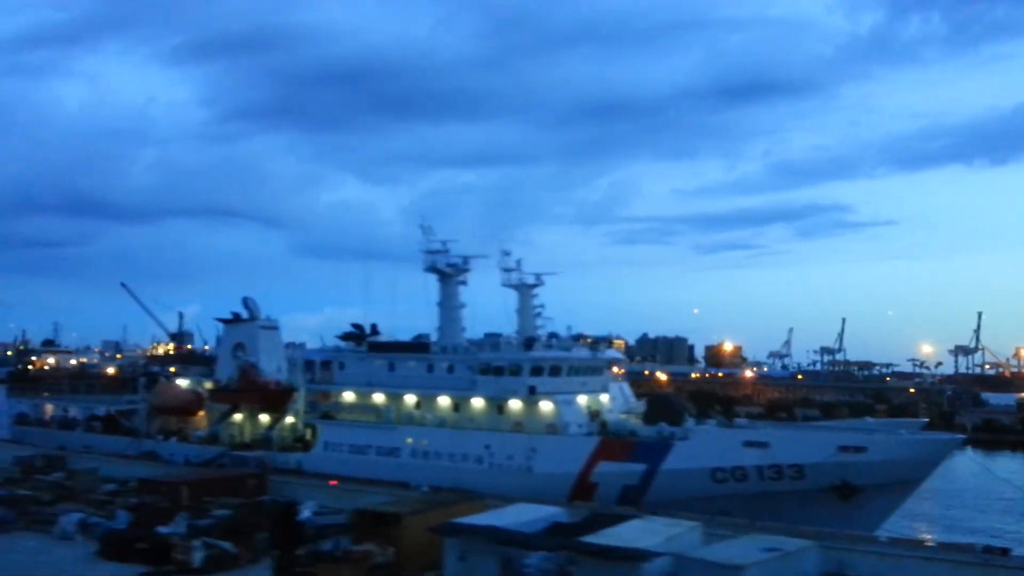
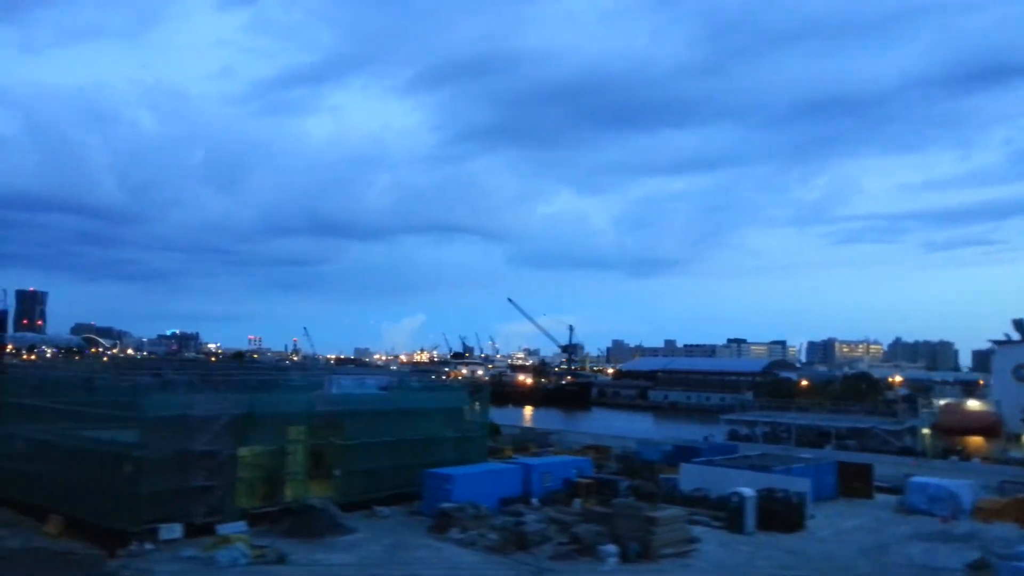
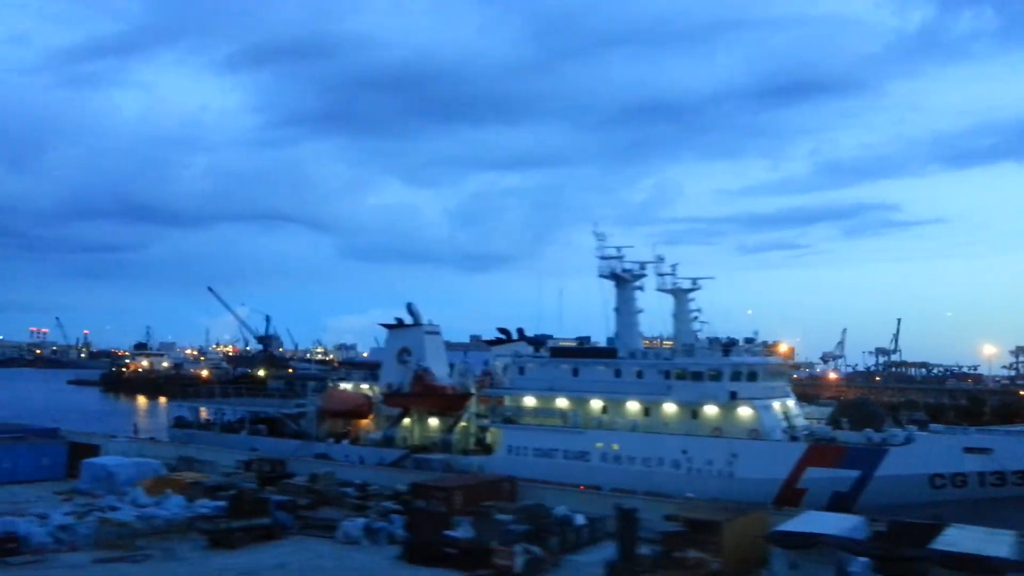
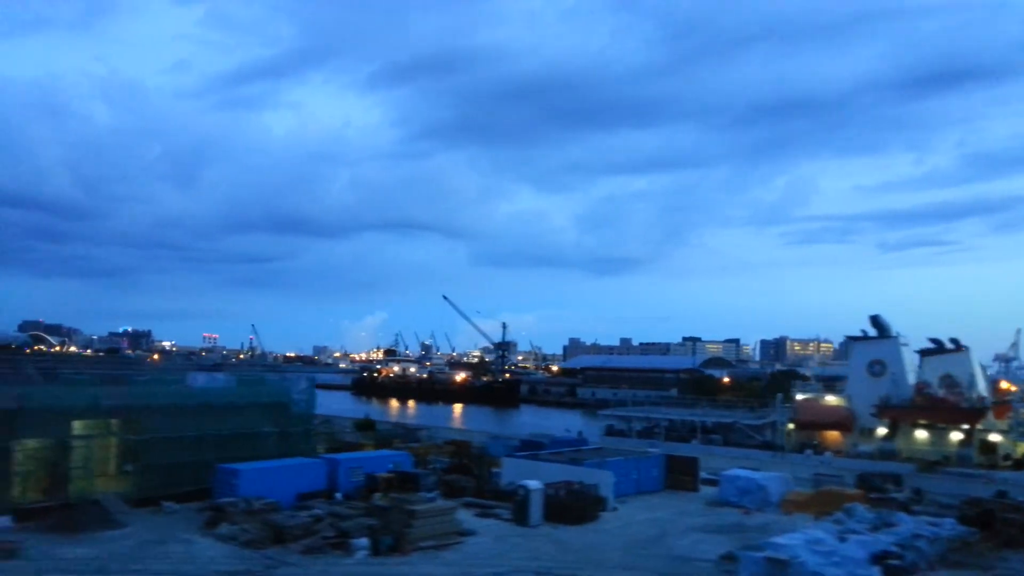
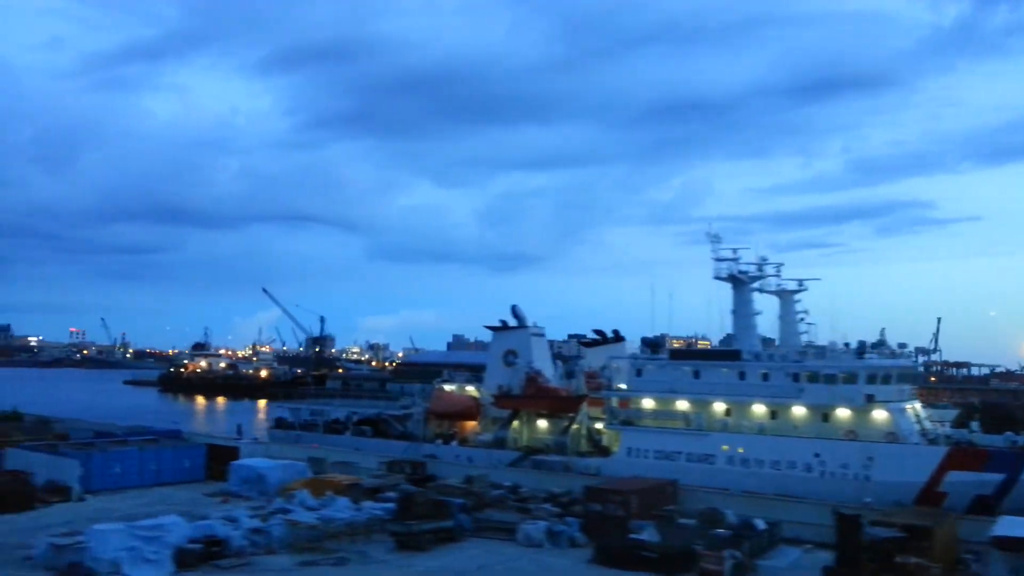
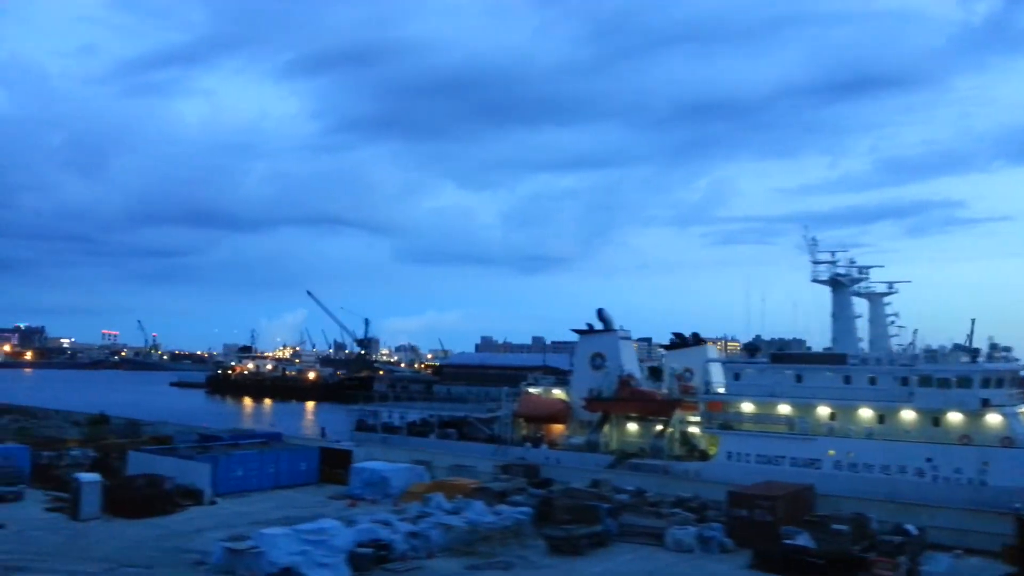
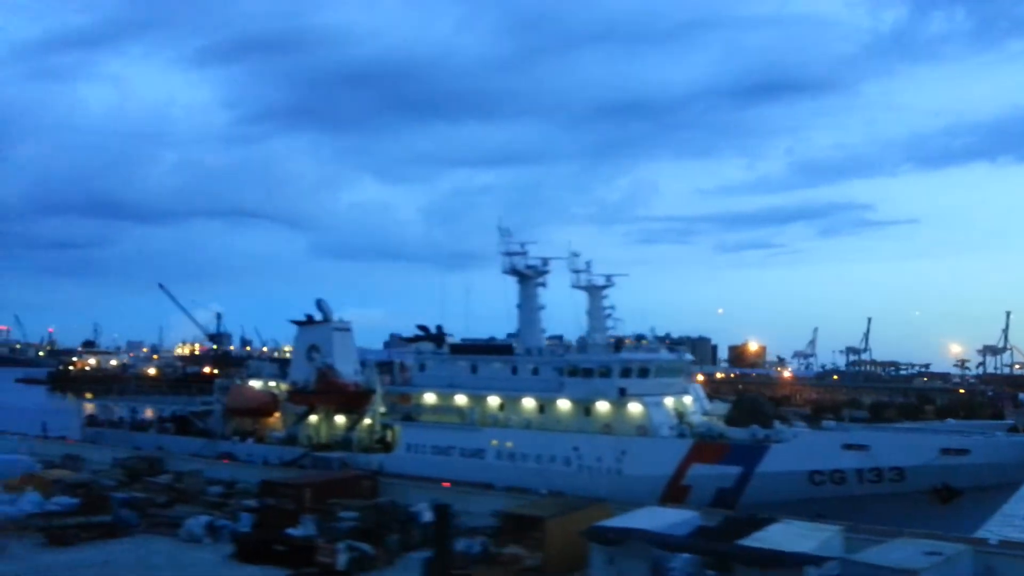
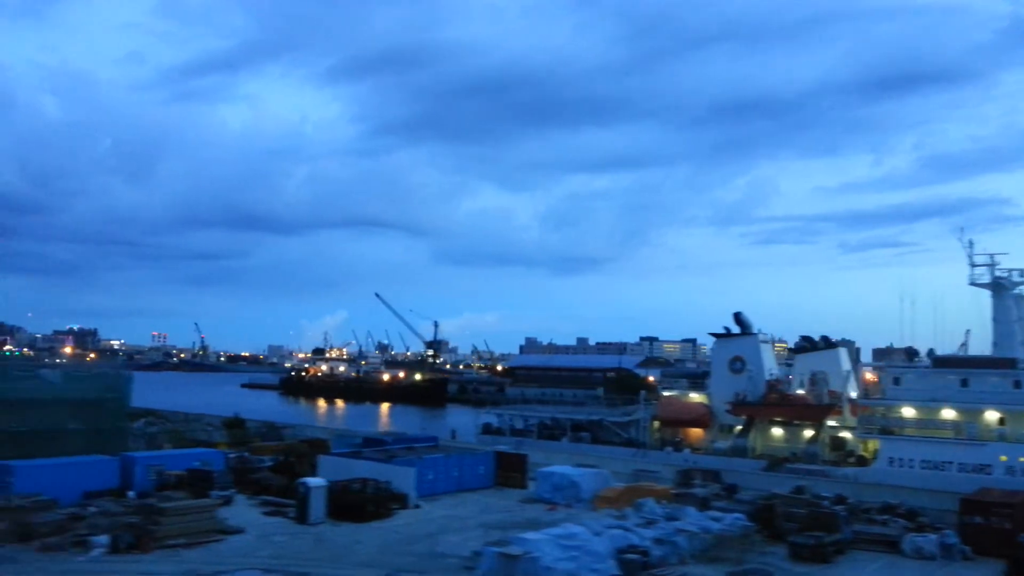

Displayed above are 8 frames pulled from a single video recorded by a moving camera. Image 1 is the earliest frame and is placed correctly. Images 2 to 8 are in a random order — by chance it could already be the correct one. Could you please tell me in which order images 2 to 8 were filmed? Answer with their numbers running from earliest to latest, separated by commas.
7, 3, 5, 6, 8, 4, 2
